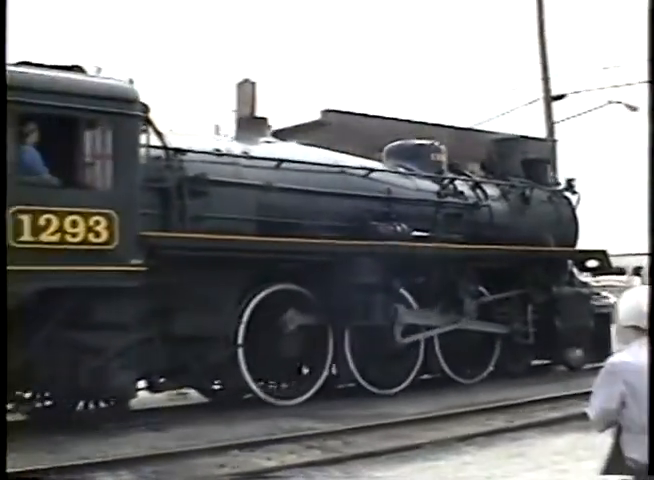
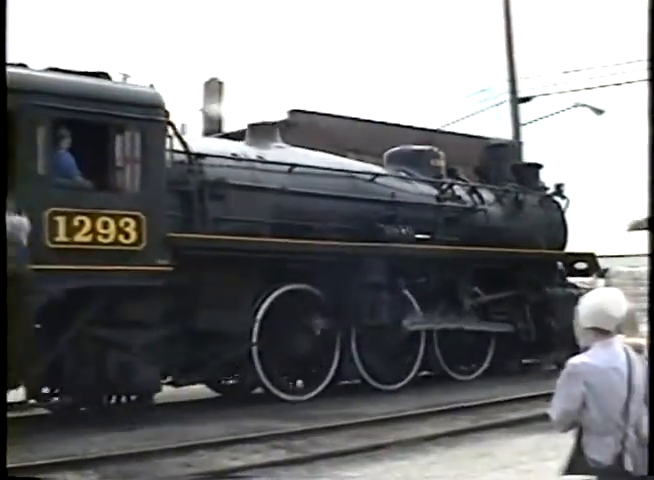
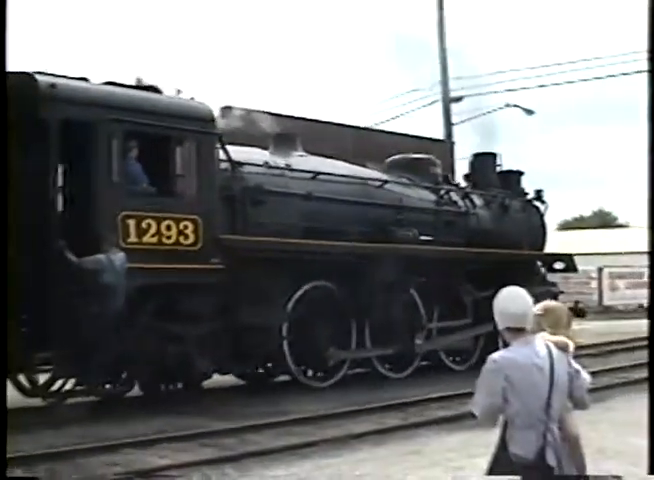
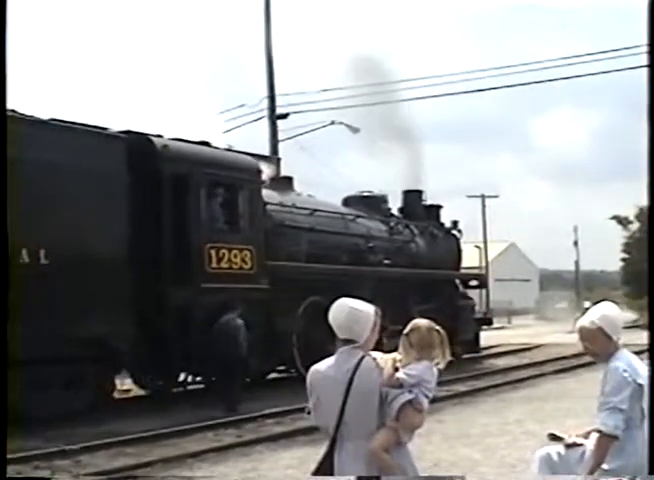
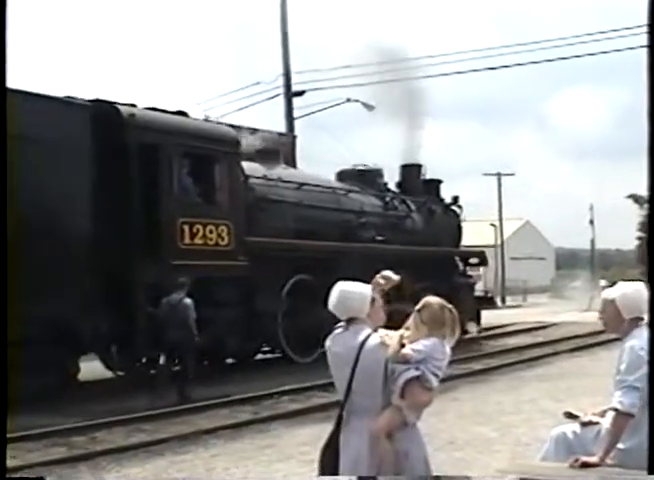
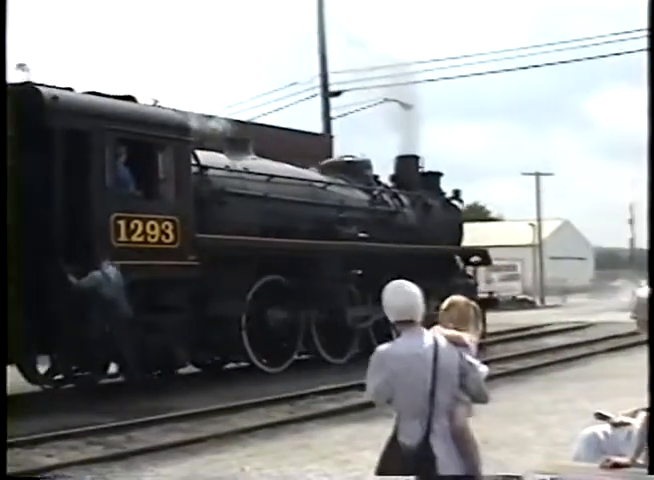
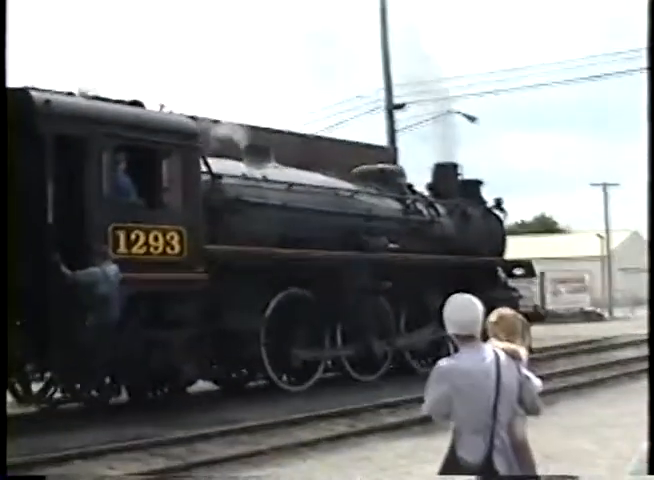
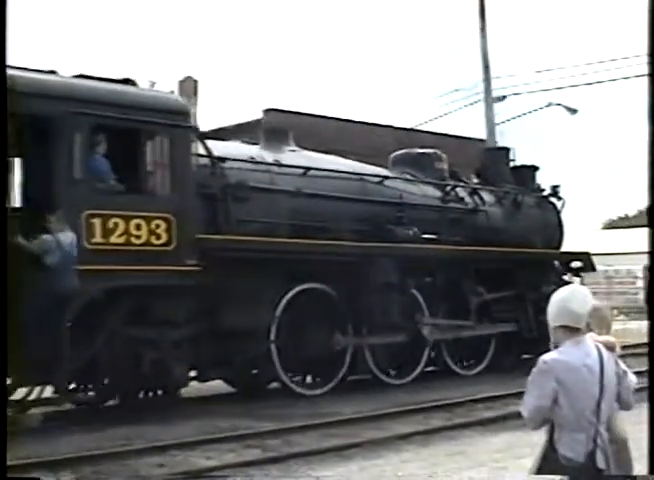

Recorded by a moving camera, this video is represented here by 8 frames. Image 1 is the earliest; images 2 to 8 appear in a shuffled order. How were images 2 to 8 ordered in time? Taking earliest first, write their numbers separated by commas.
2, 8, 3, 7, 6, 5, 4
